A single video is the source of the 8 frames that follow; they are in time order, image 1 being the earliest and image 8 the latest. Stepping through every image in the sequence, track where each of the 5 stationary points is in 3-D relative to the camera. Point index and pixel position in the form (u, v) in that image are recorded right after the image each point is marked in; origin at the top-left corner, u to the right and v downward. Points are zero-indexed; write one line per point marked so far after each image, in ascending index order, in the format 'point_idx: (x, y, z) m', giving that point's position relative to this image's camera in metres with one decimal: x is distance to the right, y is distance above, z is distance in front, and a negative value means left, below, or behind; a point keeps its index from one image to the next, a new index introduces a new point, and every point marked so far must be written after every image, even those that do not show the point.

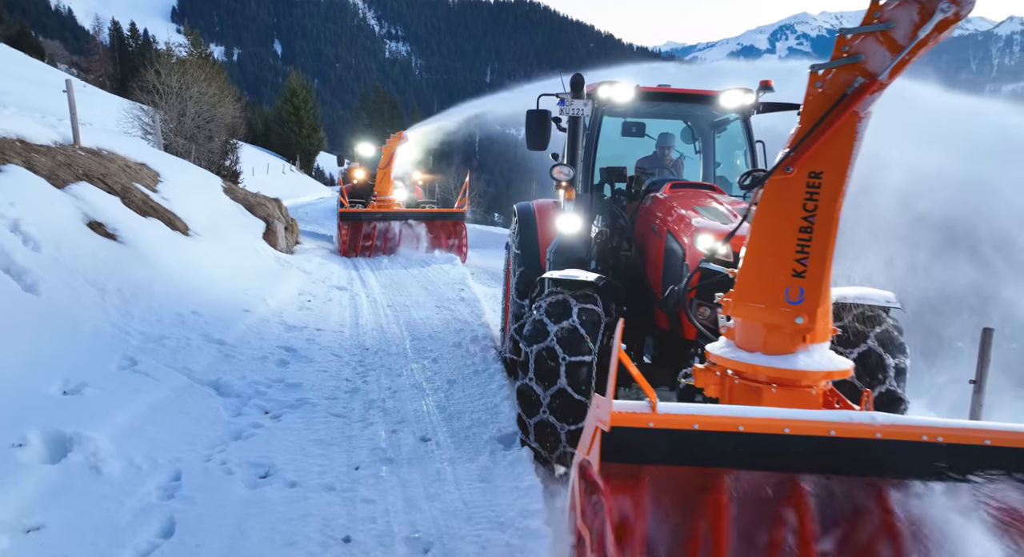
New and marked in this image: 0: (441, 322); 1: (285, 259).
0: (-0.7, -0.5, +6.4) m
1: (-3.3, +0.3, +9.1) m
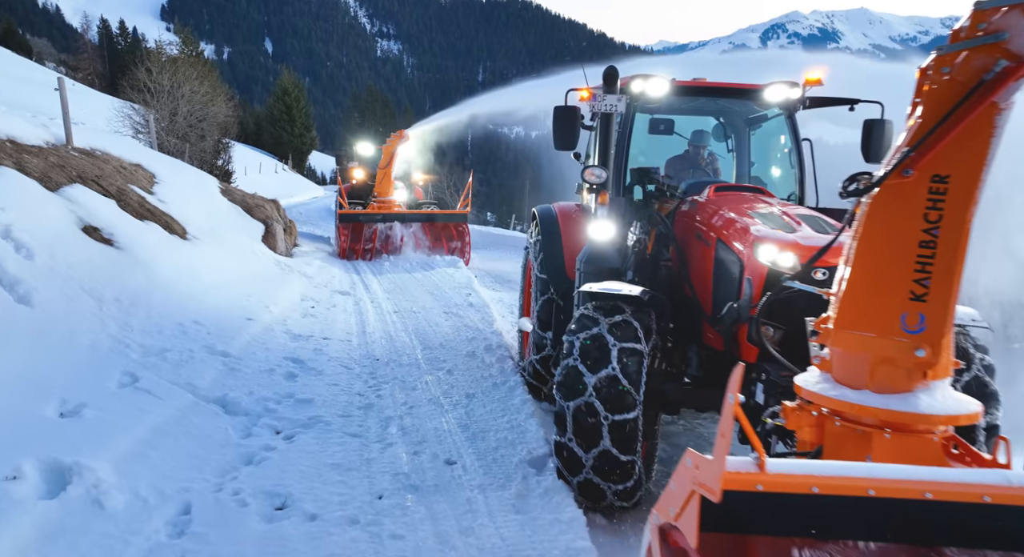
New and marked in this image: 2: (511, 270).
0: (-0.6, -0.5, +6.2) m
1: (-3.2, +0.2, +8.9) m
2: (0.0, +0.2, +11.7) m
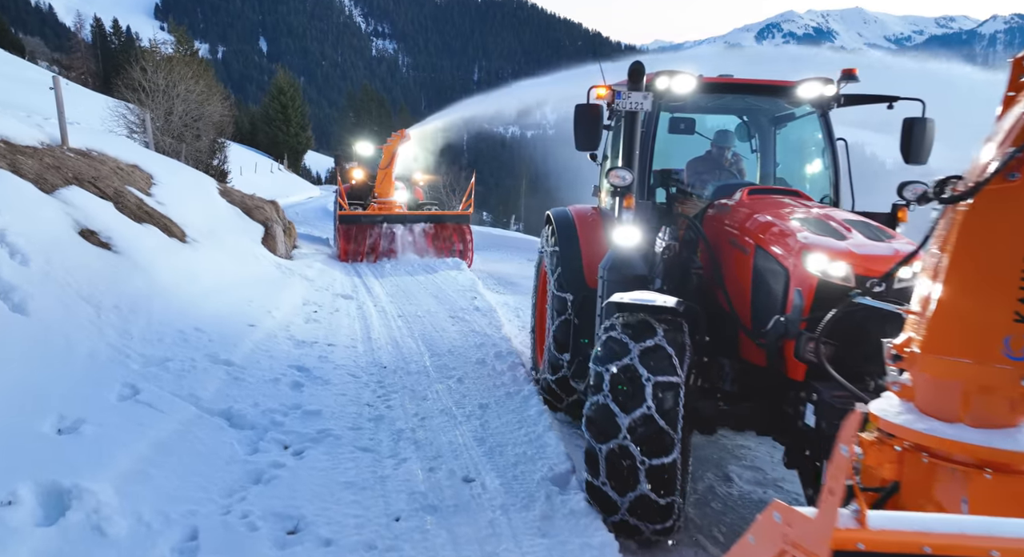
0: (-0.5, -0.6, +6.0) m
1: (-3.1, +0.2, +8.7) m
2: (0.0, +0.1, +11.6) m
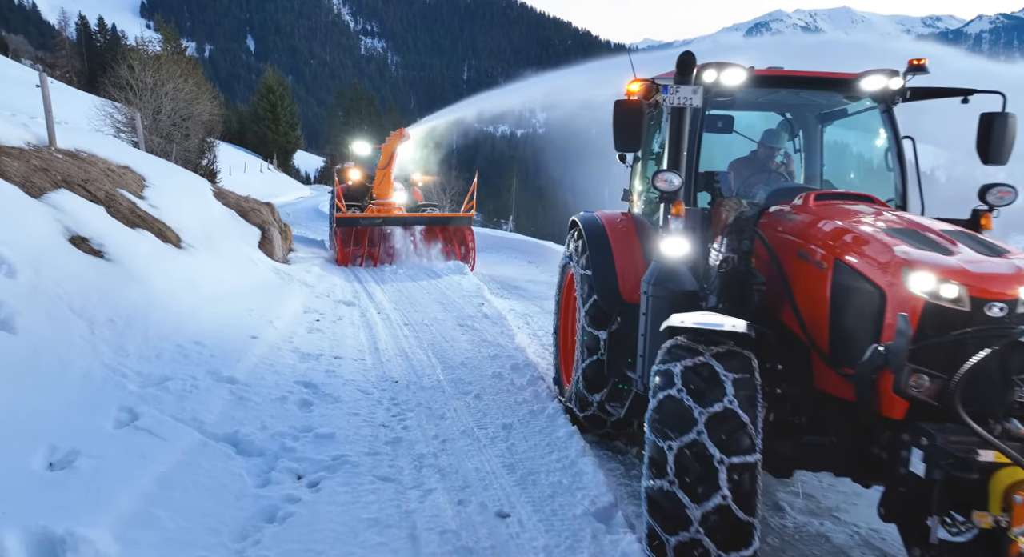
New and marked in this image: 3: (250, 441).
0: (-0.4, -0.6, +5.8) m
1: (-3.0, +0.1, +8.4) m
2: (+0.1, +0.1, +11.3) m
3: (-1.4, -0.9, +3.5) m
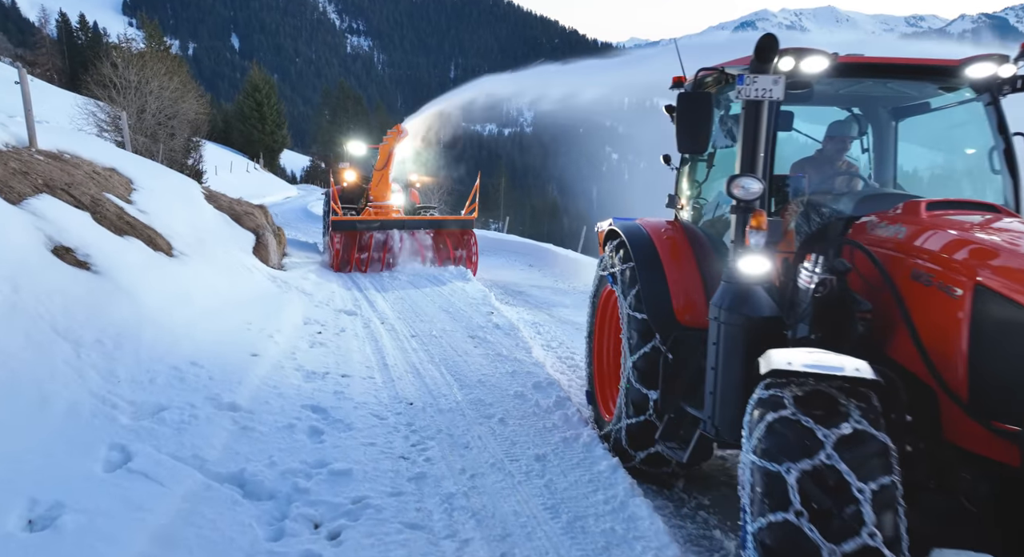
0: (-0.2, -0.7, +5.4) m
1: (-2.9, 0.0, +8.0) m
2: (+0.1, 0.0, +11.0) m
3: (-1.2, -1.0, +3.1) m
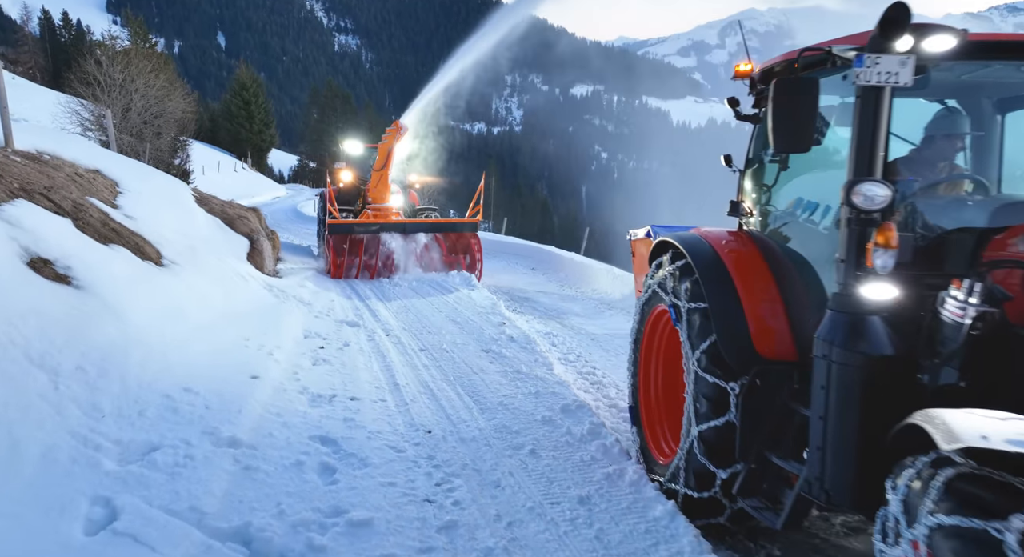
0: (-0.1, -0.8, +5.0) m
1: (-2.8, -0.1, +7.5) m
2: (+0.2, -0.1, +10.6) m
3: (-1.0, -1.1, +2.6) m
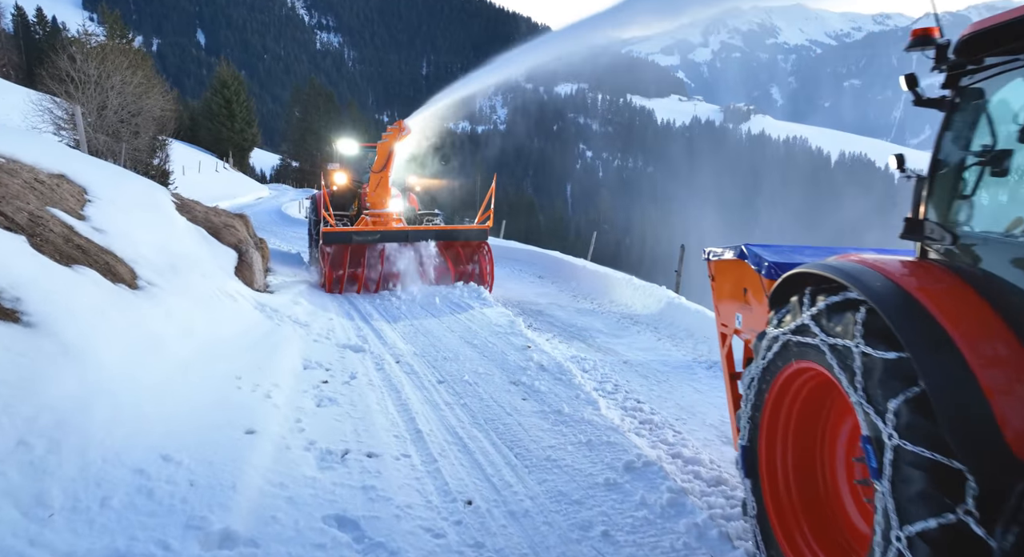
0: (+0.2, -1.0, +4.2) m
1: (-2.6, -0.3, +6.7) m
2: (+0.4, -0.3, +9.8) m
3: (-0.7, -1.3, +1.9) m
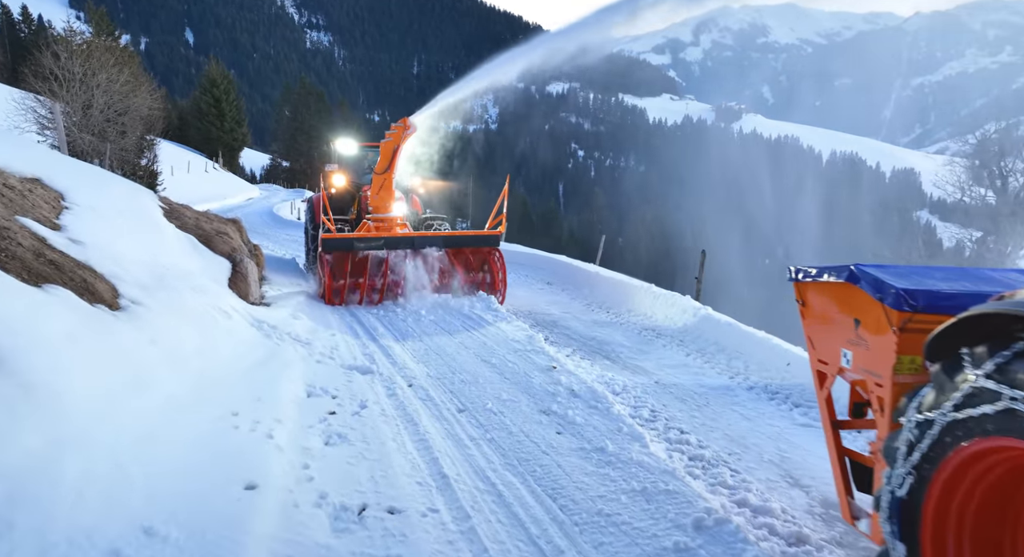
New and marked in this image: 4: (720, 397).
0: (+0.5, -1.1, +3.7) m
1: (-2.4, -0.4, +6.1) m
2: (+0.5, -0.4, +9.3) m
3: (-0.4, -1.4, +1.3) m
4: (+1.8, -1.0, +5.5) m
